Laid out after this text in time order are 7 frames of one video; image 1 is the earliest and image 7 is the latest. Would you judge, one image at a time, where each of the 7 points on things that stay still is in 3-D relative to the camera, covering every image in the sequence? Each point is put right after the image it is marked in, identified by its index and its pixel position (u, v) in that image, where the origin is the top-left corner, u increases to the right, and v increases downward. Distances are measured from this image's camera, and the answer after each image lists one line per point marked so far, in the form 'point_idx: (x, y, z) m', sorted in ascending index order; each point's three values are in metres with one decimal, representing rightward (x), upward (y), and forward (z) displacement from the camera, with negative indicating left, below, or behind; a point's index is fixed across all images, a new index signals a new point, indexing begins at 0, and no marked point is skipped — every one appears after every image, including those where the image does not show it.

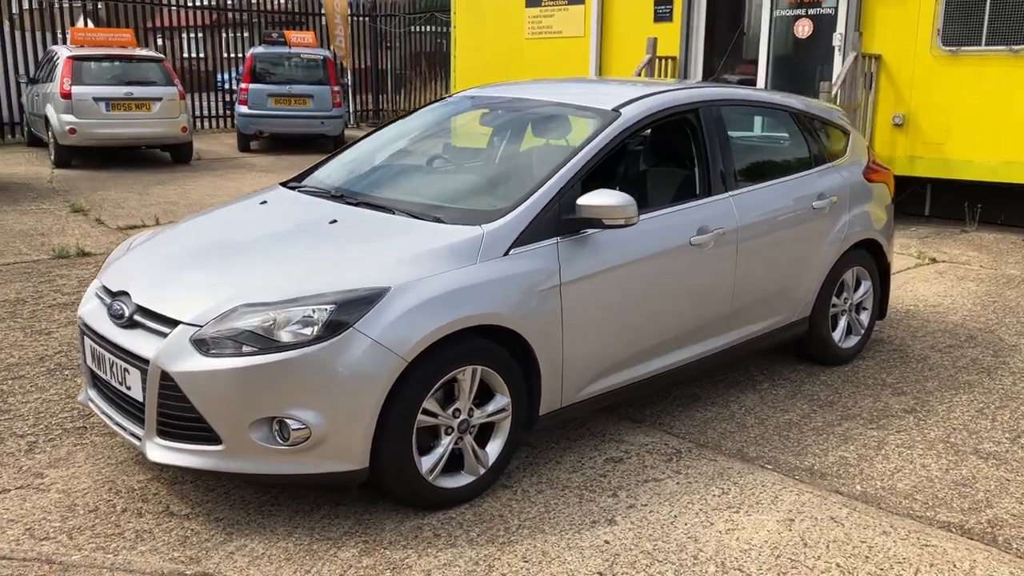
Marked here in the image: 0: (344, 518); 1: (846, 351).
0: (-0.5, -0.7, +3.1) m
1: (+1.6, -0.3, +4.8) m
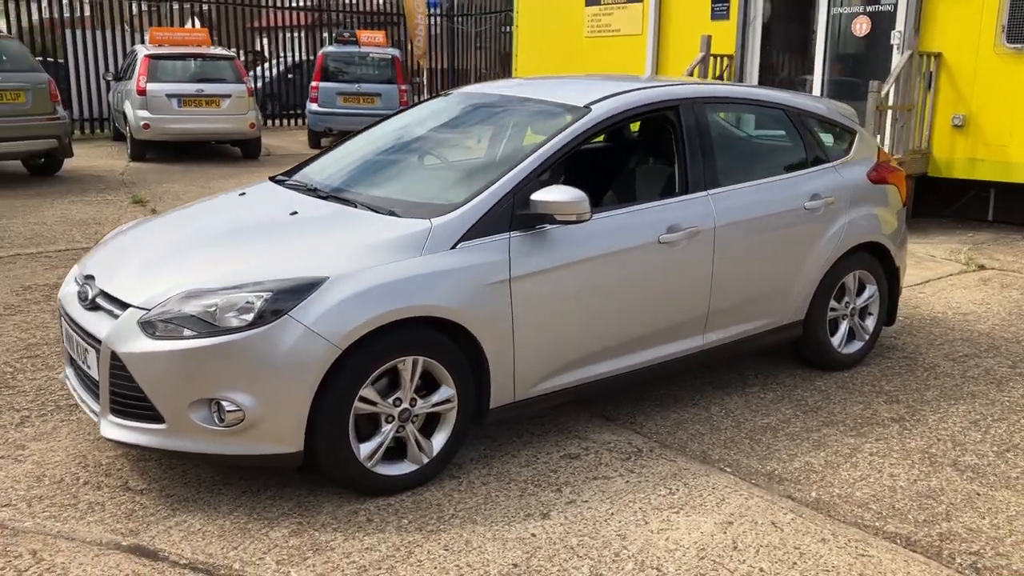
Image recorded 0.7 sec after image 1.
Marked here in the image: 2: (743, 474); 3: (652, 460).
0: (-0.7, -0.7, +3.2) m
1: (+1.6, -0.3, +4.7) m
2: (+0.8, -0.7, +3.5) m
3: (+0.5, -0.6, +3.6) m
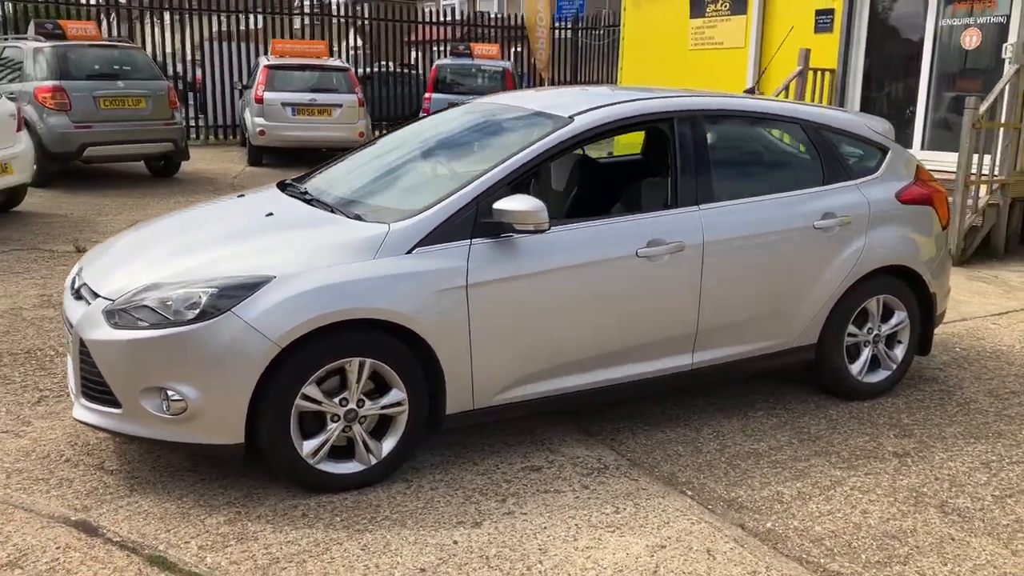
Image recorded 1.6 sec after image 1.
0: (-0.9, -0.7, +3.3) m
1: (+1.6, -0.4, +4.4) m
2: (+0.7, -0.7, +3.4) m
3: (+0.4, -0.7, +3.5) m
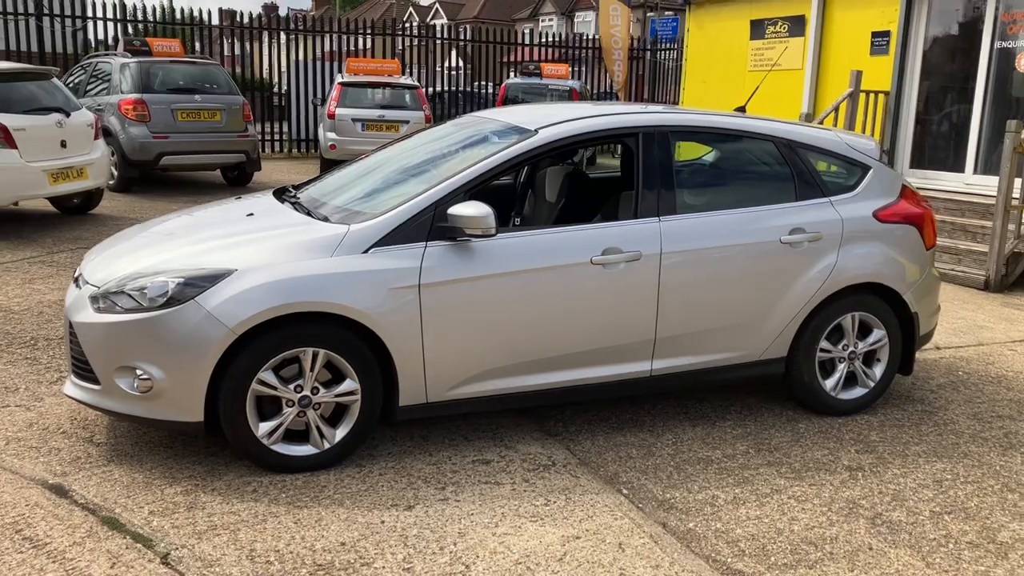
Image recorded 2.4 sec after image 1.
0: (-1.2, -0.7, +3.6) m
1: (+1.5, -0.5, +4.4) m
2: (+0.4, -0.8, +3.5) m
3: (+0.2, -0.7, +3.7) m
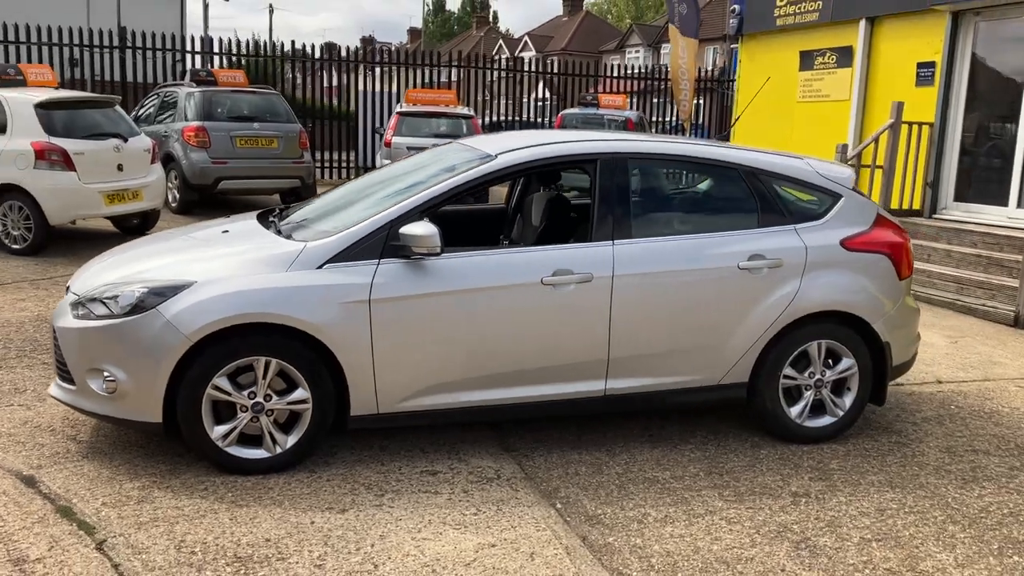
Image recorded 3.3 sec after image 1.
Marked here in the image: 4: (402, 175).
0: (-1.4, -0.7, +3.9) m
1: (+1.3, -0.6, +4.4) m
2: (+0.2, -0.8, +3.6) m
3: (-0.1, -0.8, +3.8) m
4: (-0.5, +0.5, +4.5) m
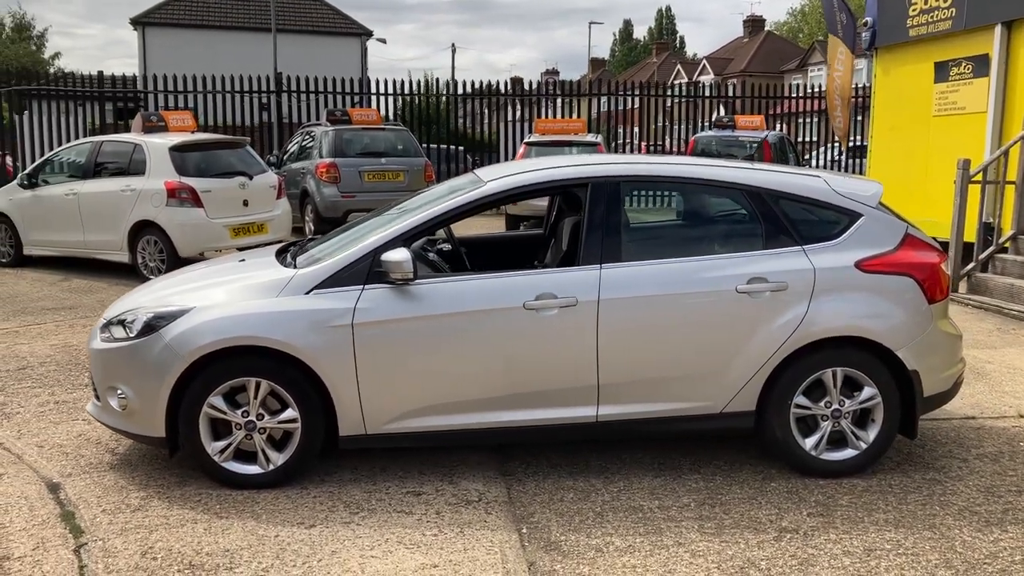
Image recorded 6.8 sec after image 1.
0: (-1.4, -0.8, +4.2) m
1: (+1.3, -0.8, +4.2) m
2: (+0.1, -0.9, +3.6) m
3: (-0.2, -0.9, +3.9) m
4: (-0.5, +0.4, +4.7) m
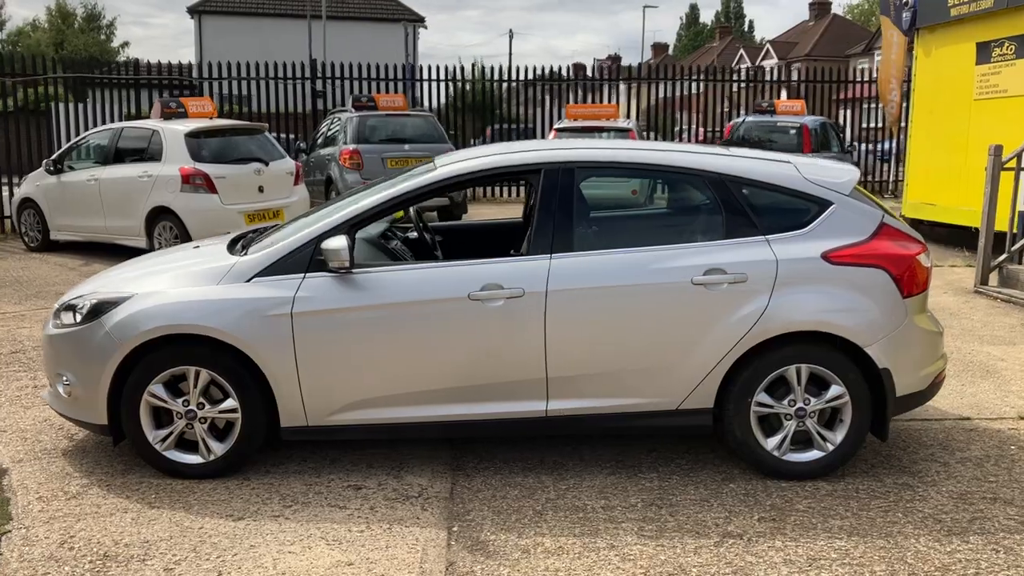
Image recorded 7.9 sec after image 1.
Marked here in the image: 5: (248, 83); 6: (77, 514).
0: (-1.7, -0.7, +4.1) m
1: (+1.1, -0.7, +4.0) m
2: (-0.2, -0.9, +3.5) m
3: (-0.4, -0.8, +3.7) m
4: (-0.6, +0.5, +4.6) m
5: (-5.1, +3.9, +18.7) m
6: (-1.6, -0.8, +3.6) m
